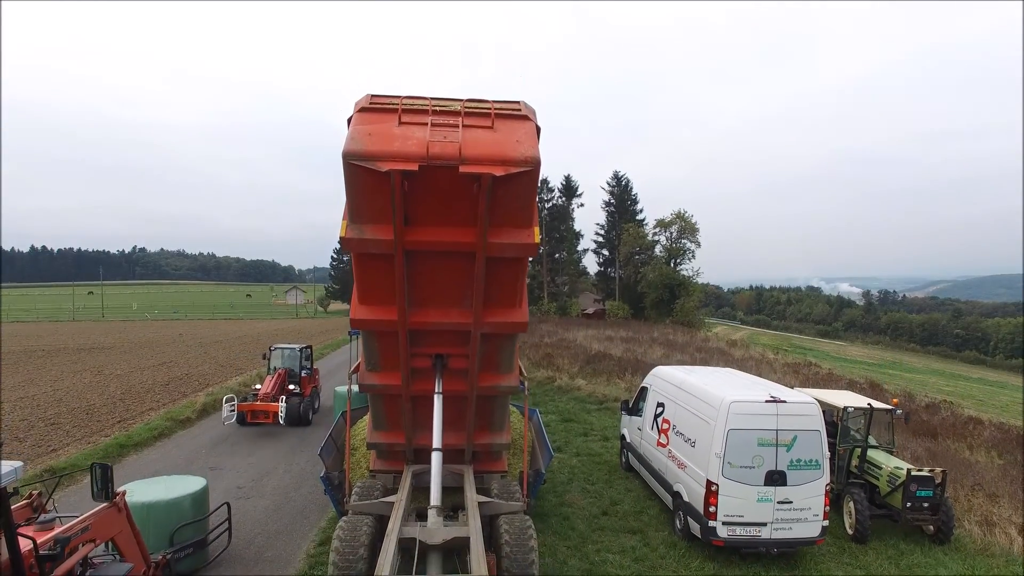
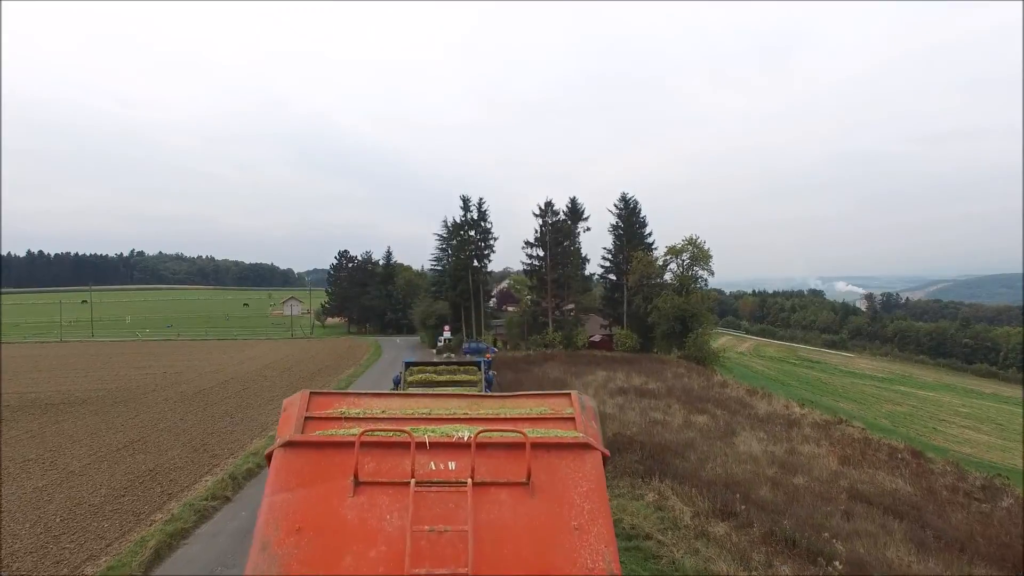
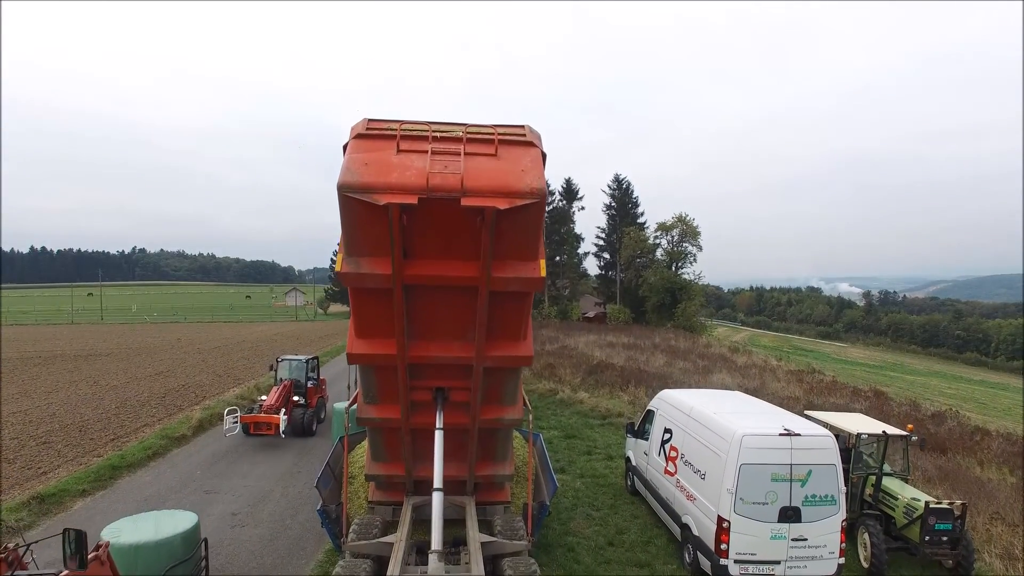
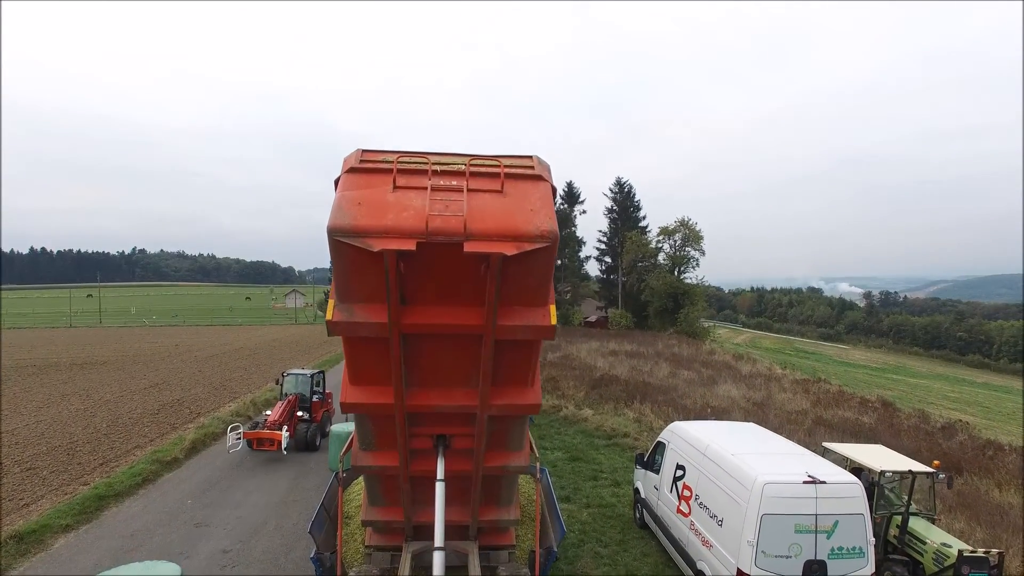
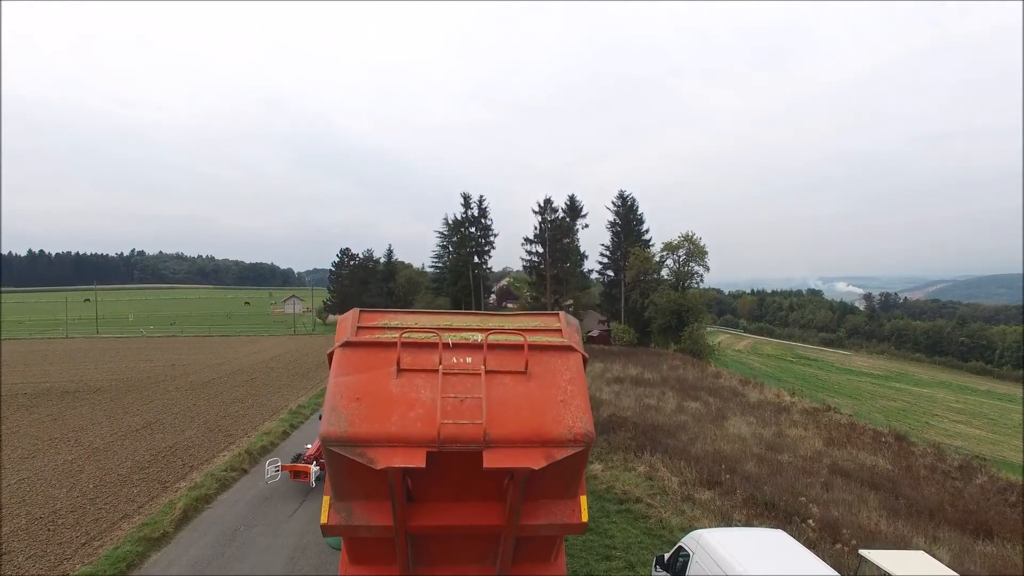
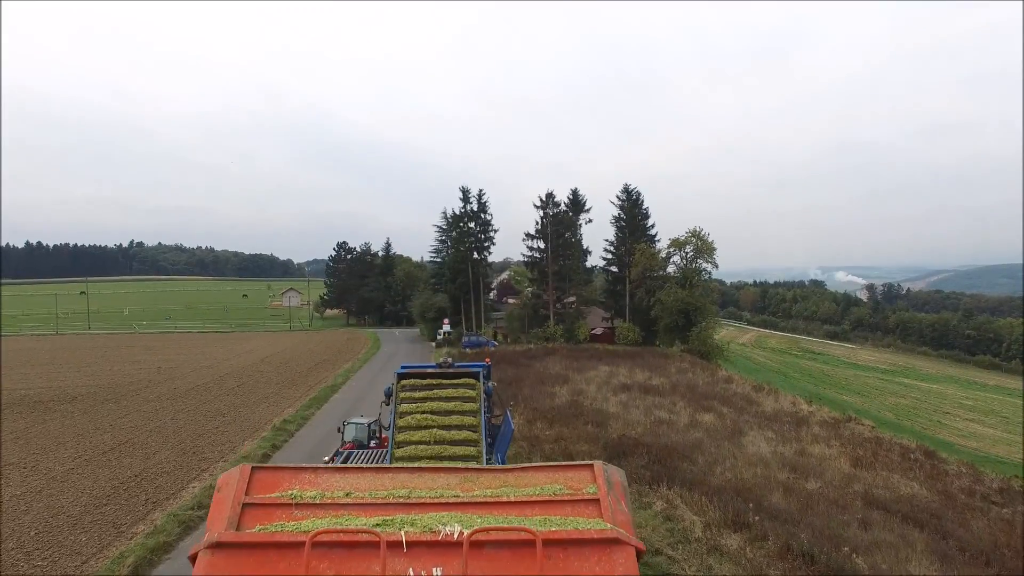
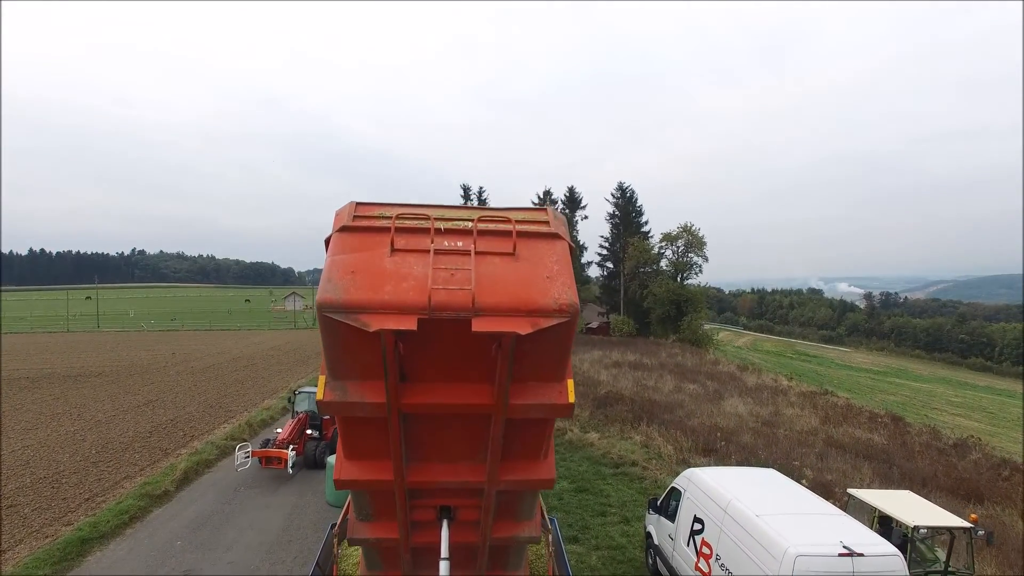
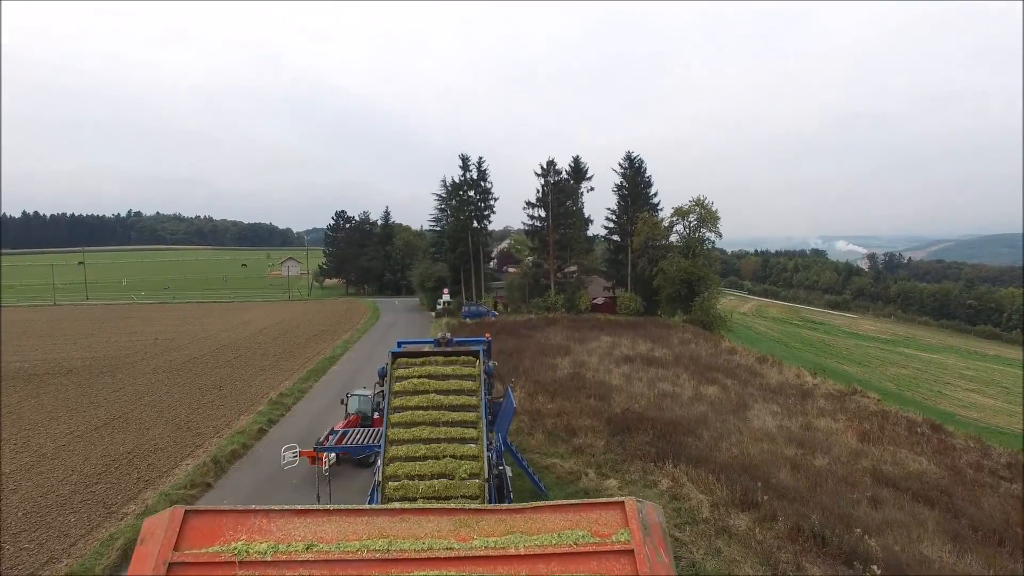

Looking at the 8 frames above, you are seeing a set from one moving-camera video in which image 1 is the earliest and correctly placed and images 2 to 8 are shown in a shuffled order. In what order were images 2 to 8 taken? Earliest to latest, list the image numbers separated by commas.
3, 4, 7, 5, 2, 6, 8
